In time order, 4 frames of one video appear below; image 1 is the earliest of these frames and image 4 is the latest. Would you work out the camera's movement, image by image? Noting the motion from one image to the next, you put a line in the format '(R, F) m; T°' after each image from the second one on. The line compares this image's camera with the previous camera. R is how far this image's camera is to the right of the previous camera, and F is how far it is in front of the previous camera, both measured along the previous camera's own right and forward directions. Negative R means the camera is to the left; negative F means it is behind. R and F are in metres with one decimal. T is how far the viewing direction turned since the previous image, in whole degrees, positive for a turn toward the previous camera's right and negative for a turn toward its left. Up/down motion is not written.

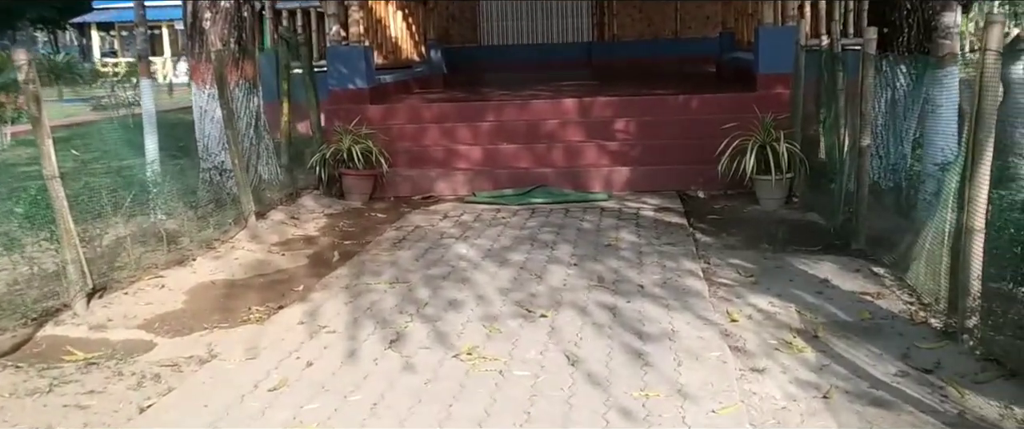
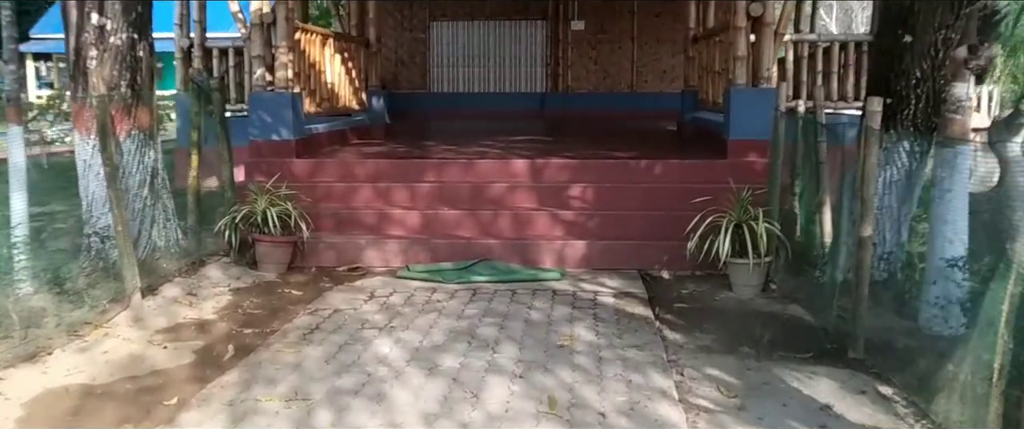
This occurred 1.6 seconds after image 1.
(+0.1, +0.8) m; +3°
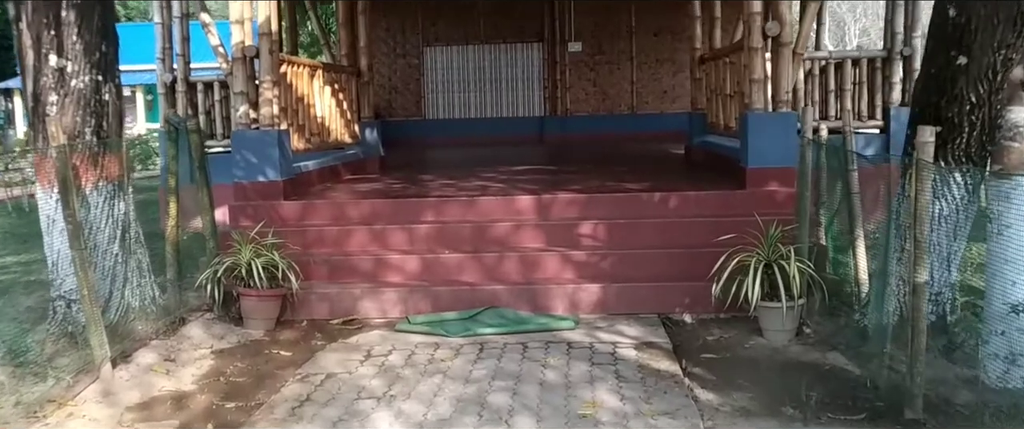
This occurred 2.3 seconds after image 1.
(0.0, +0.5) m; 0°
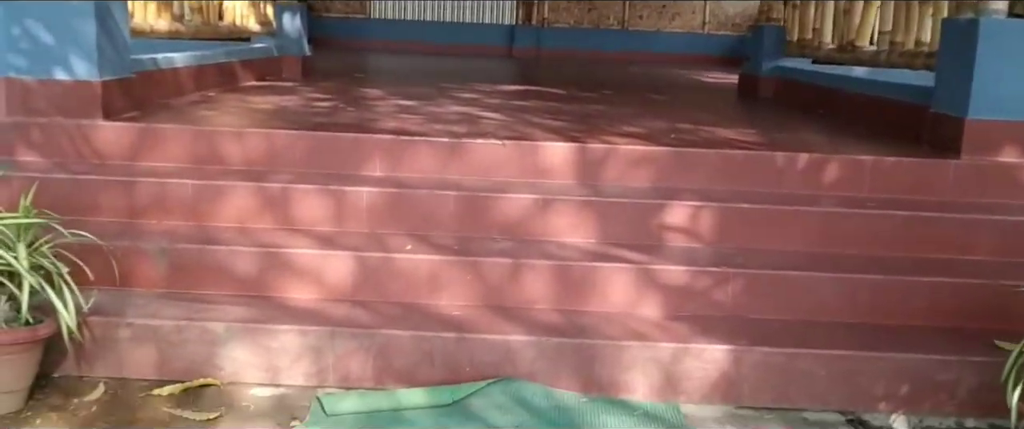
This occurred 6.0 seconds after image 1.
(-0.3, +3.0) m; +4°
